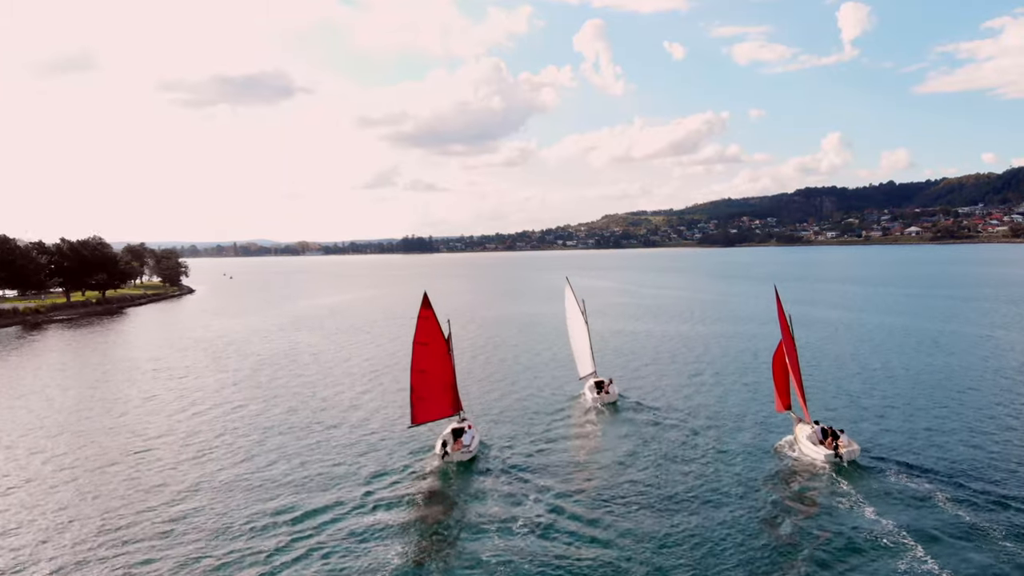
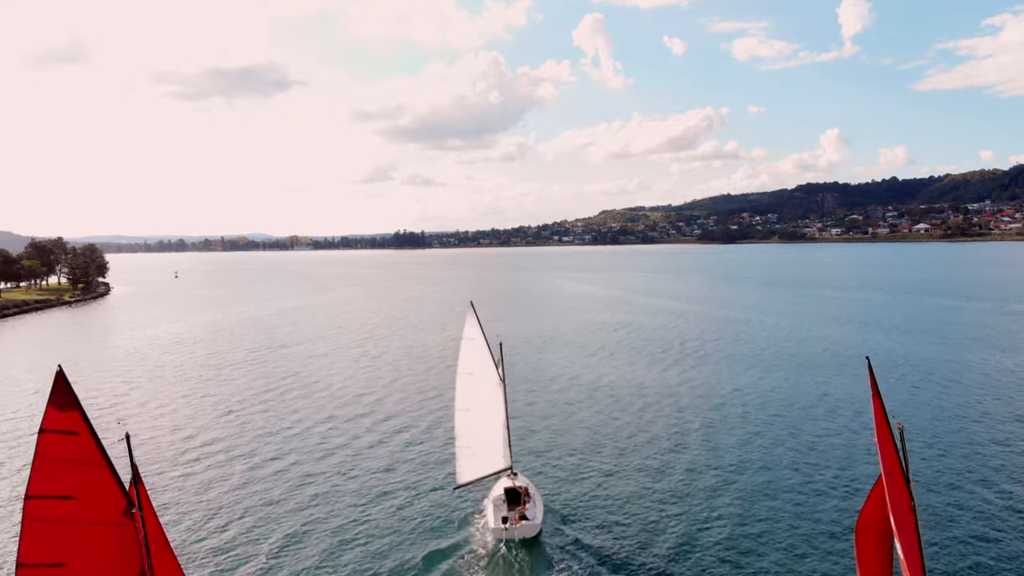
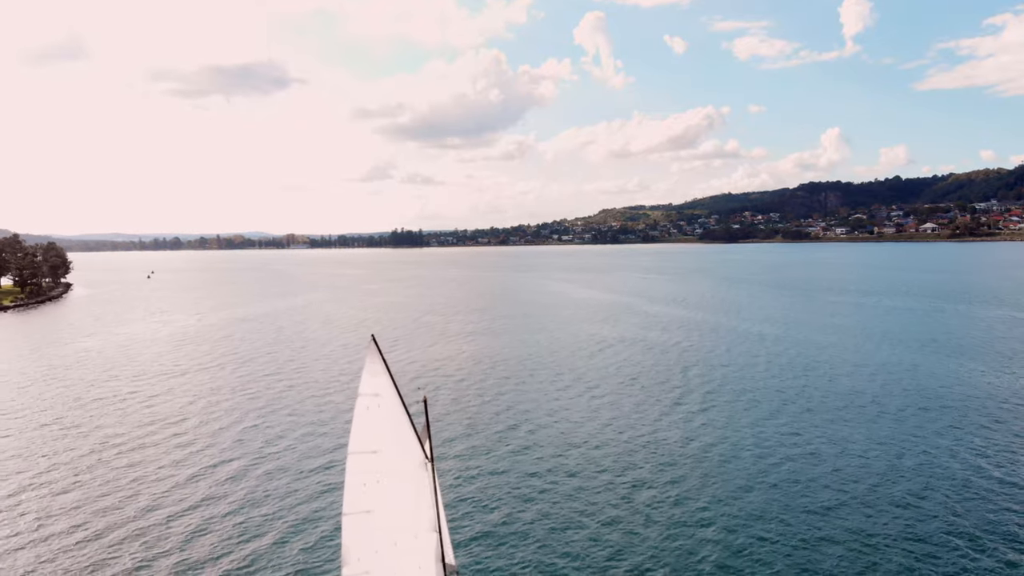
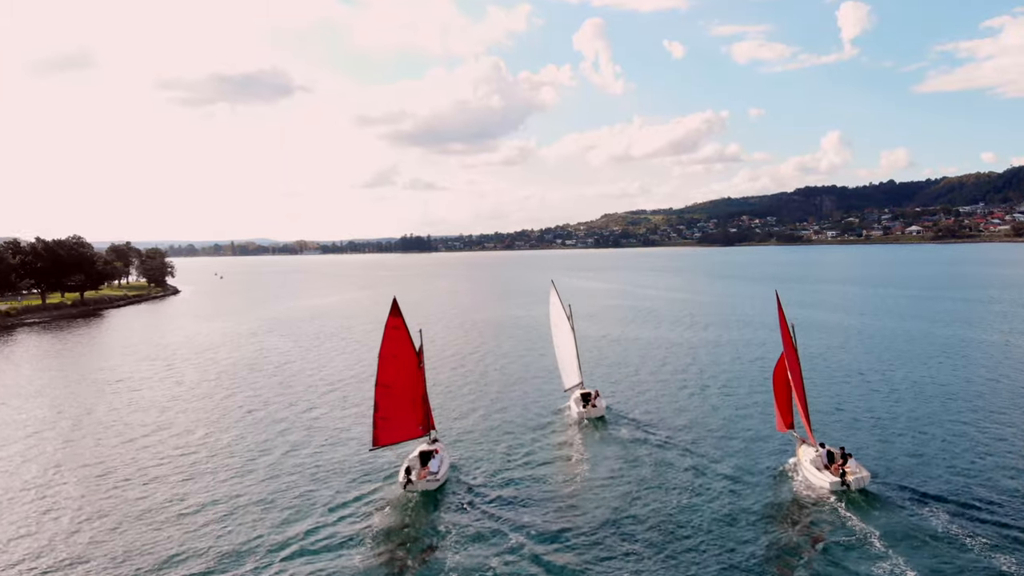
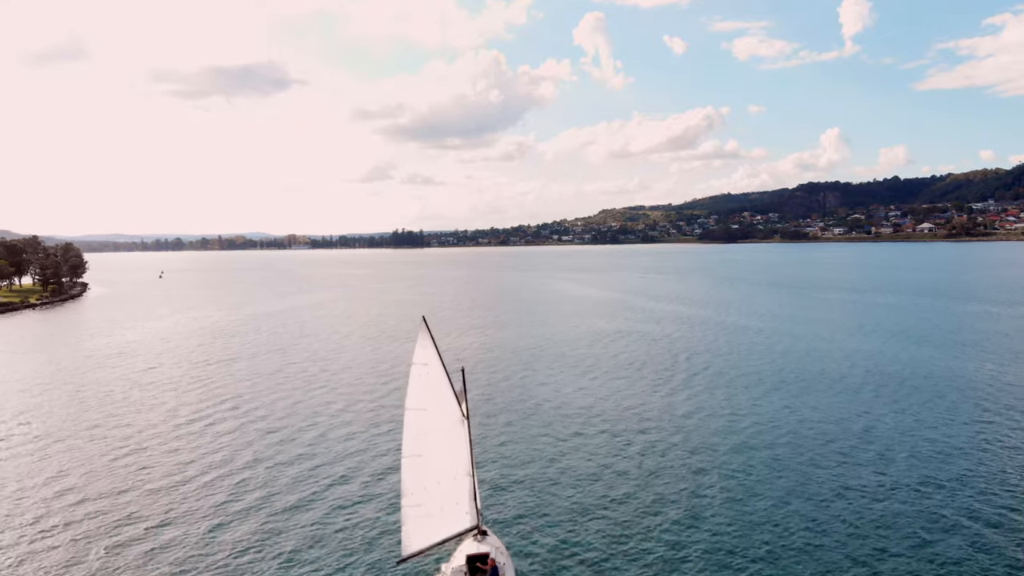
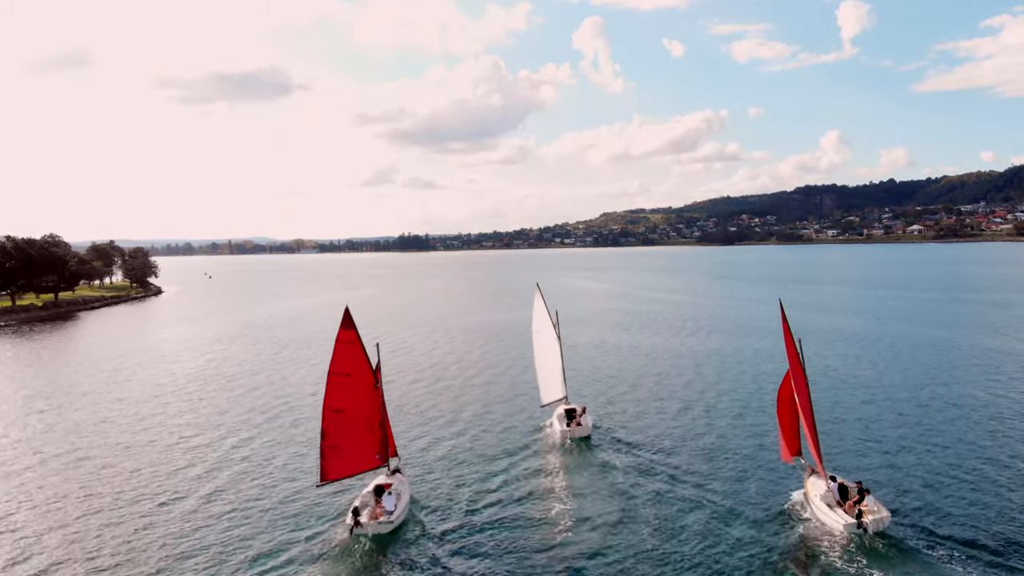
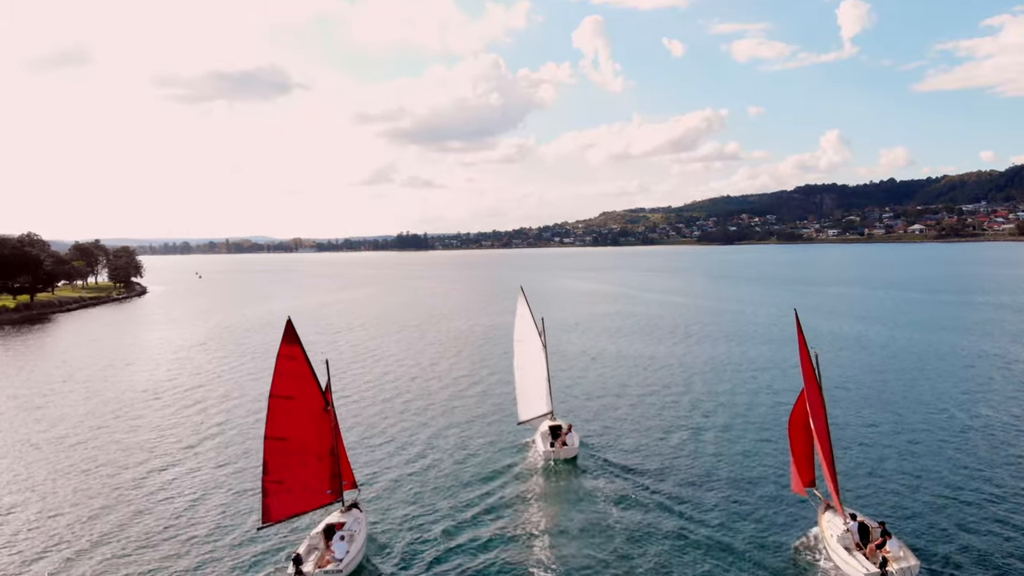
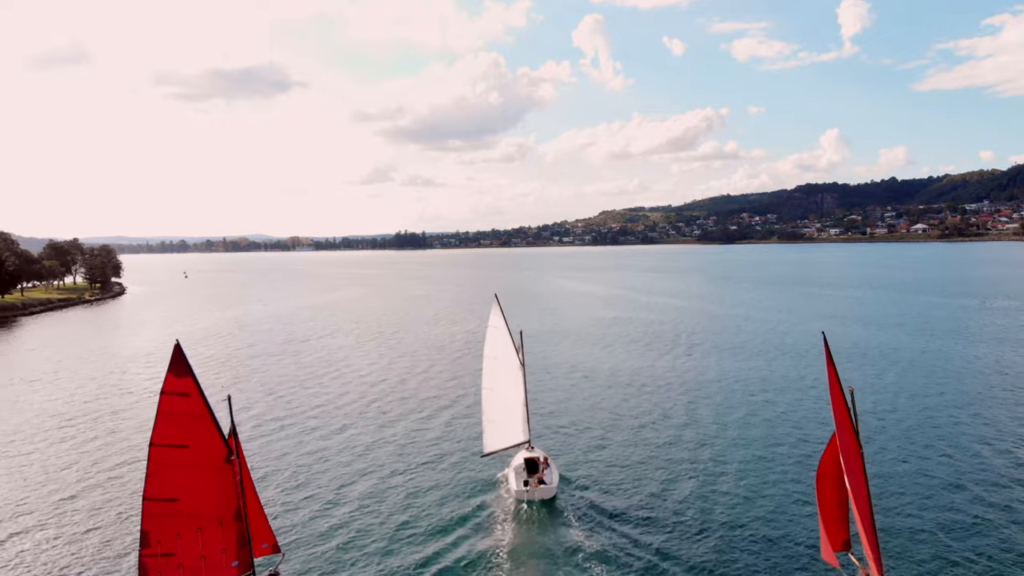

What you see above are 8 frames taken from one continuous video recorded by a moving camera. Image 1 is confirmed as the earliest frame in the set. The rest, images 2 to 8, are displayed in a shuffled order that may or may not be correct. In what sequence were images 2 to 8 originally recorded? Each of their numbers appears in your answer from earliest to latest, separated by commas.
4, 6, 7, 8, 2, 5, 3
